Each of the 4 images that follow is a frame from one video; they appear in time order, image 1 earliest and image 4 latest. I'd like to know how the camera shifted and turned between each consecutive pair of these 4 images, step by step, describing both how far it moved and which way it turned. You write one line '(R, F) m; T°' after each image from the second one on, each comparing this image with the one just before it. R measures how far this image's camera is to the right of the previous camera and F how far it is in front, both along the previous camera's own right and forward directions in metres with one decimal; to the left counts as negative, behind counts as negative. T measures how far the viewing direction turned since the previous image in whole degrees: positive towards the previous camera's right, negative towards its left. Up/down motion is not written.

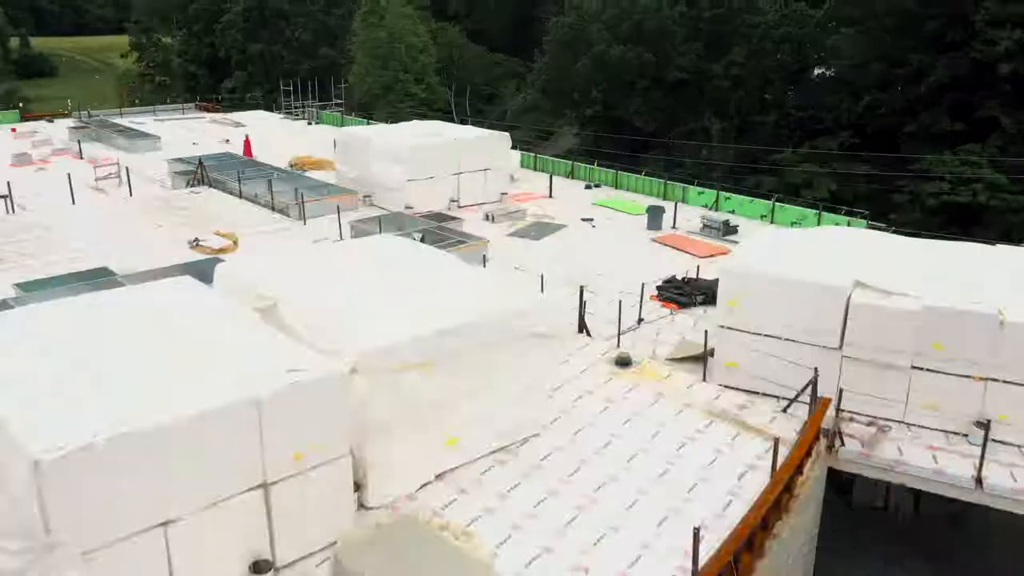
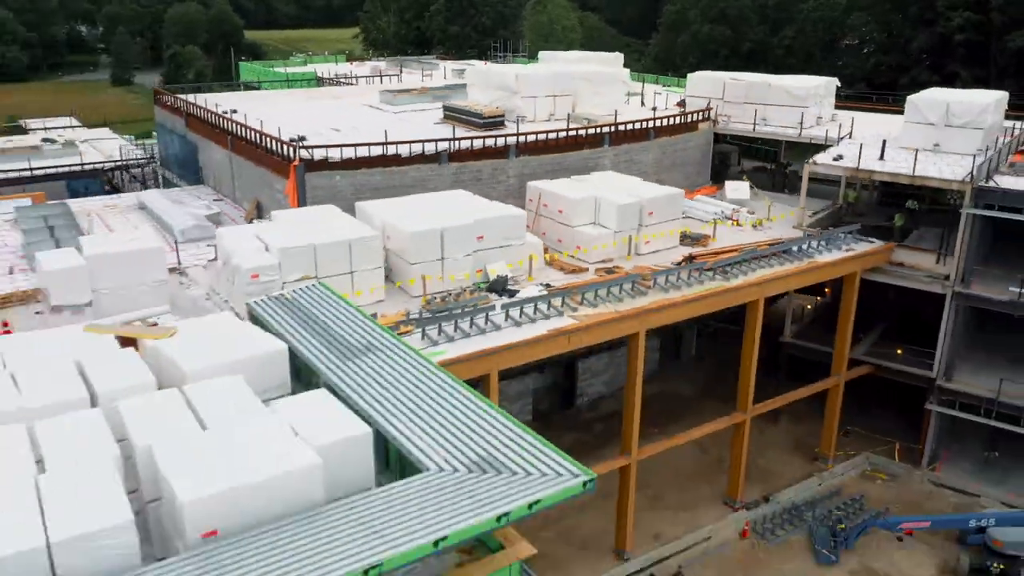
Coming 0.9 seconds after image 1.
(+1.2, -24.3) m; -8°
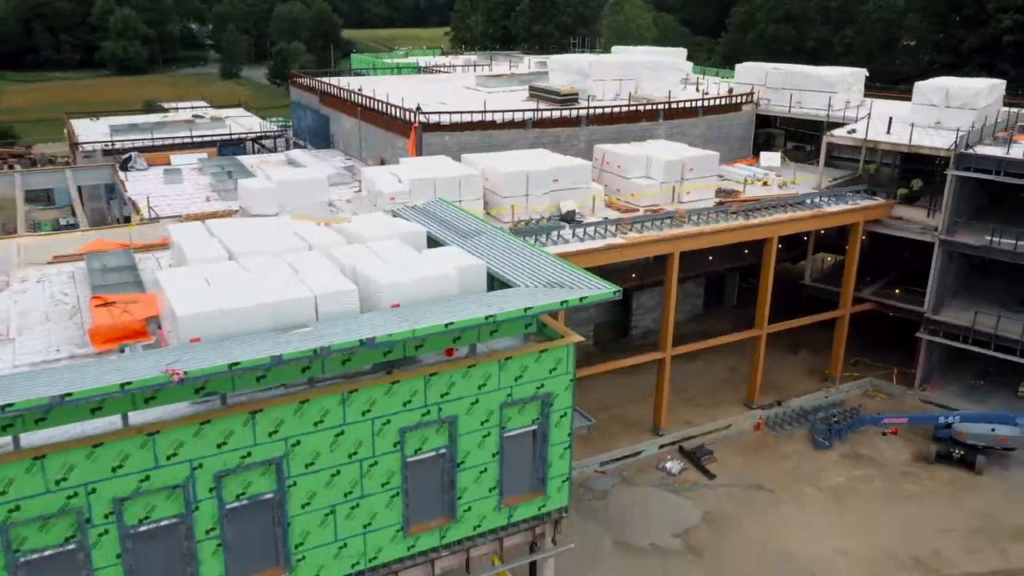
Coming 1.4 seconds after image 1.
(+0.3, -7.1) m; -5°
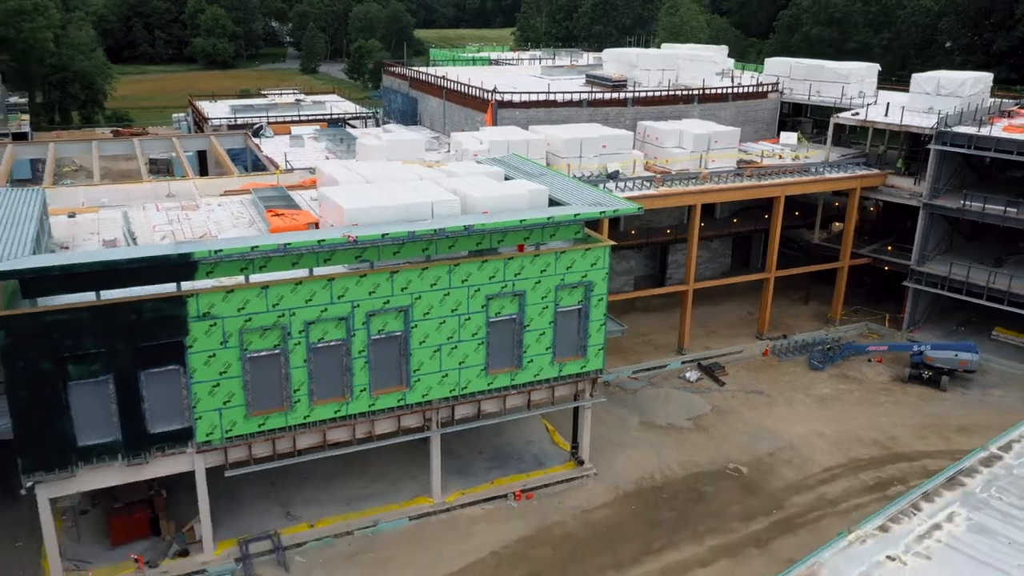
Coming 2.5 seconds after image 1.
(+0.1, -7.6) m; -4°
